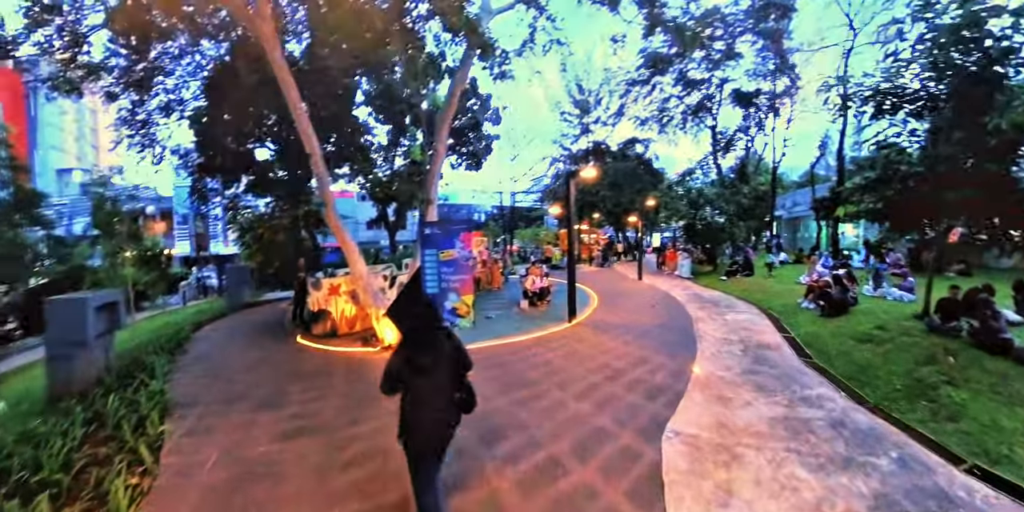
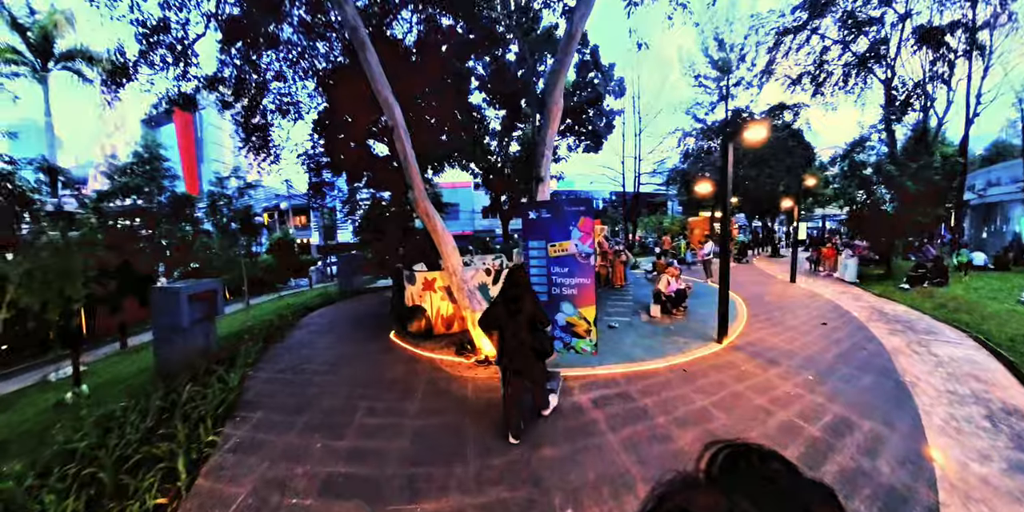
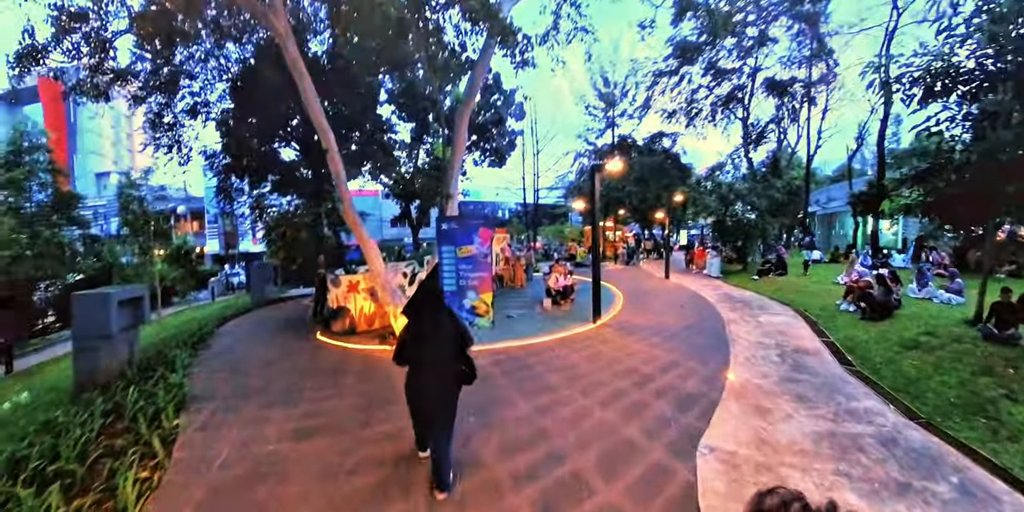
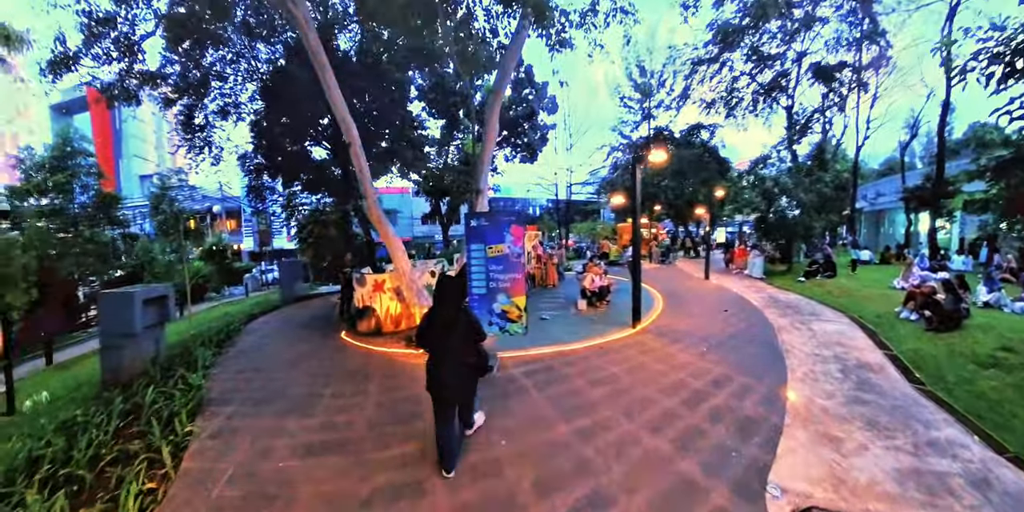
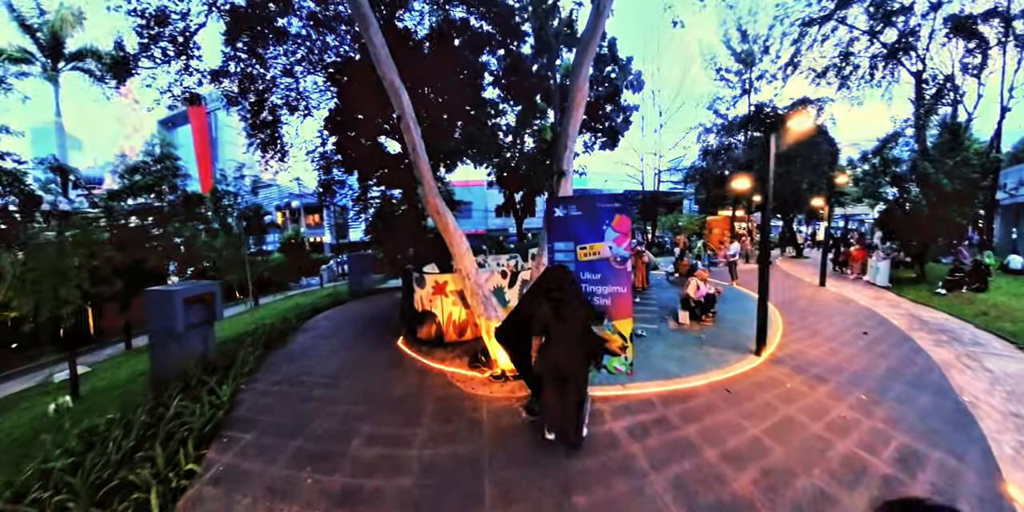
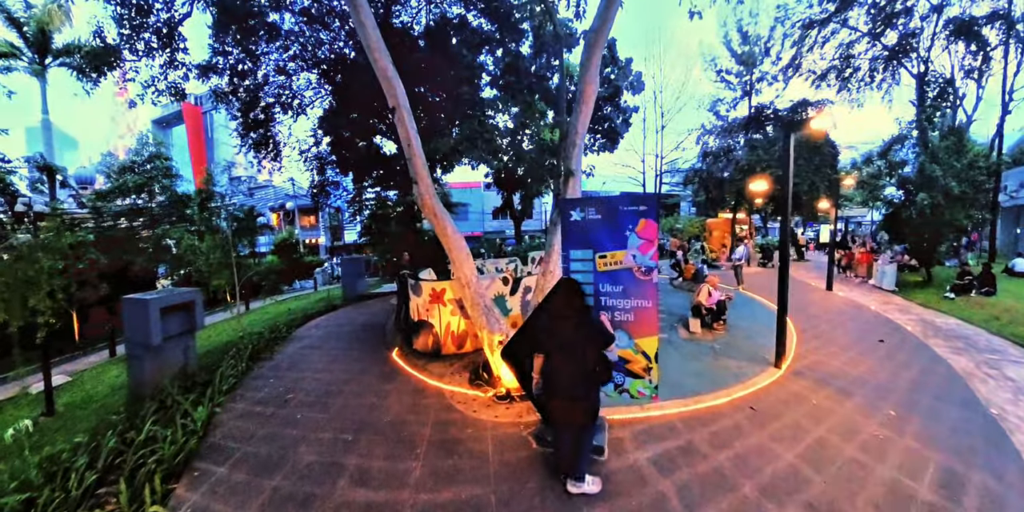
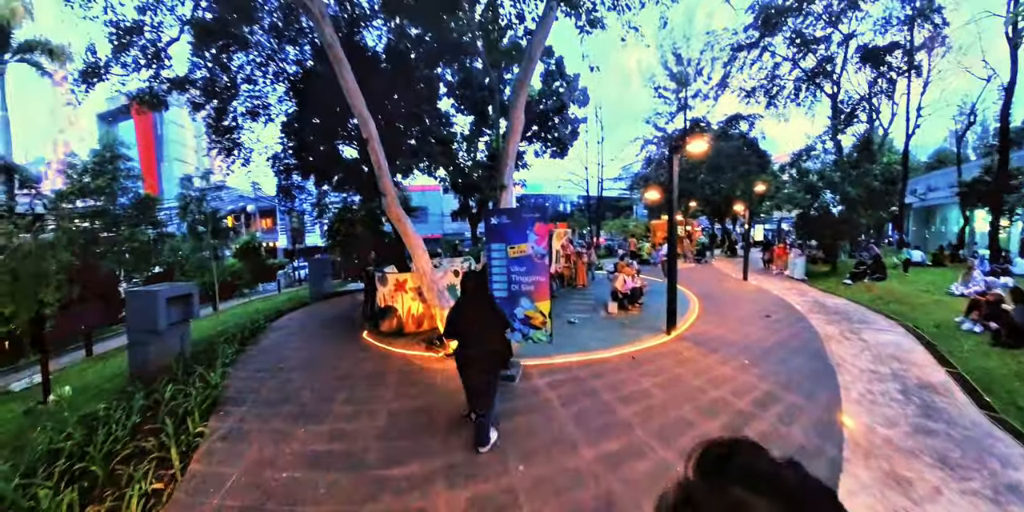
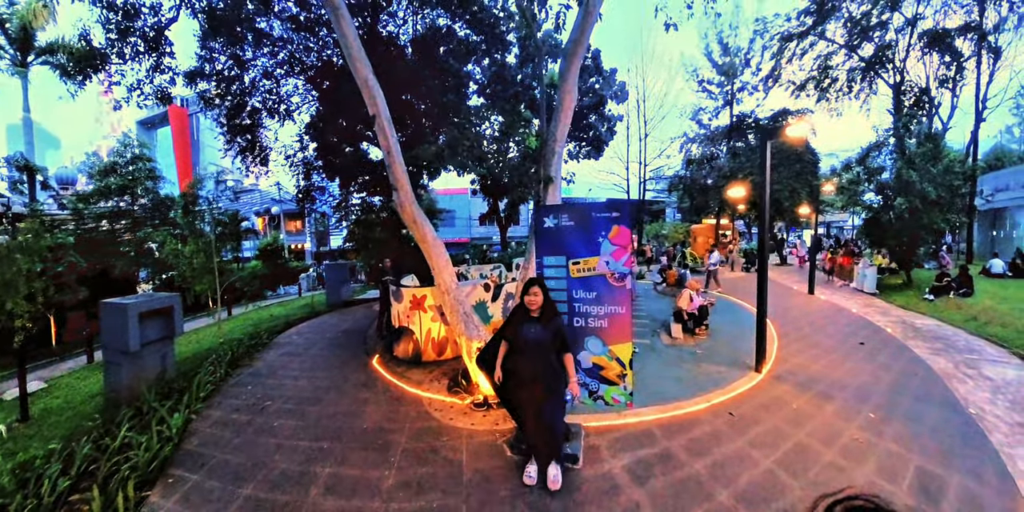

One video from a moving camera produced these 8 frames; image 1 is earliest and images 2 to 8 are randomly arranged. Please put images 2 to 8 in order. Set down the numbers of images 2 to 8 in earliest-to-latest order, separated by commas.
3, 4, 7, 2, 5, 6, 8
